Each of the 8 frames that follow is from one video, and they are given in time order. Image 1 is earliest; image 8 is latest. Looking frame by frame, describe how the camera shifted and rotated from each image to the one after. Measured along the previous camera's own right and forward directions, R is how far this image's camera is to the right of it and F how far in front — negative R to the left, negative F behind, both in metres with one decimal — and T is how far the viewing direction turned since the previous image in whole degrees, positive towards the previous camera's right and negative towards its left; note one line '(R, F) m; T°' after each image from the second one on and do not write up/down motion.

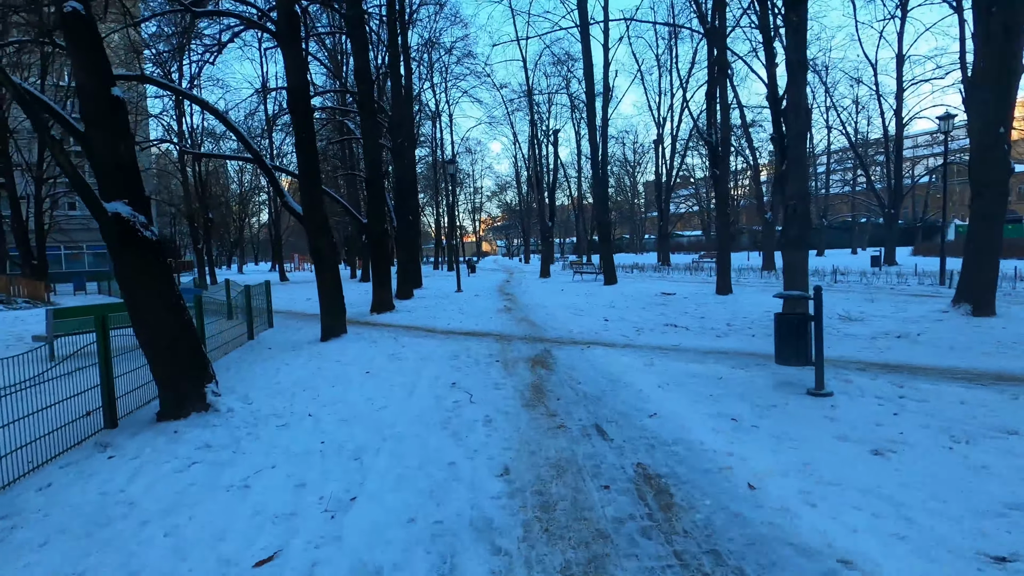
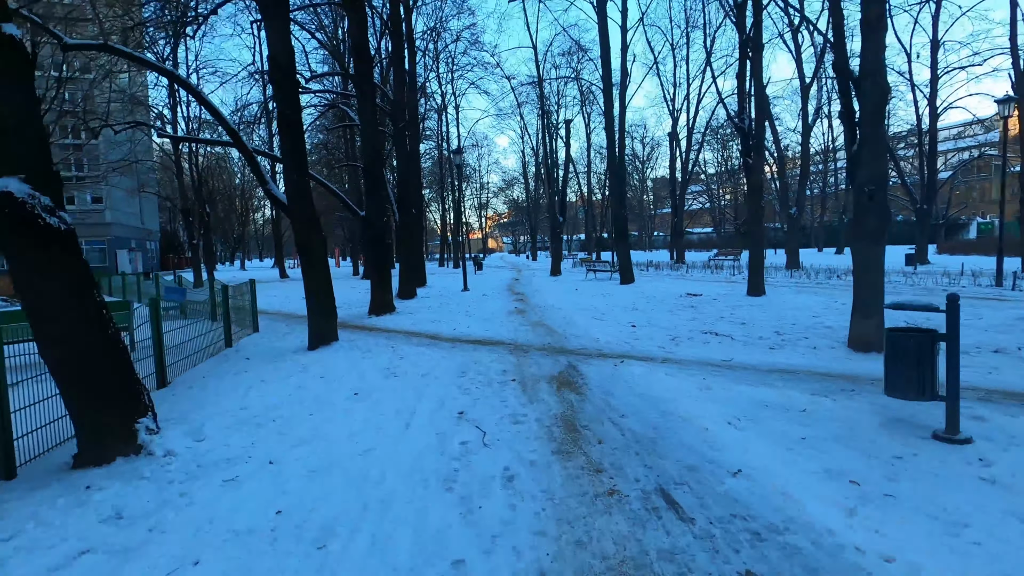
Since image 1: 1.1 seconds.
(-0.2, +1.5) m; -1°
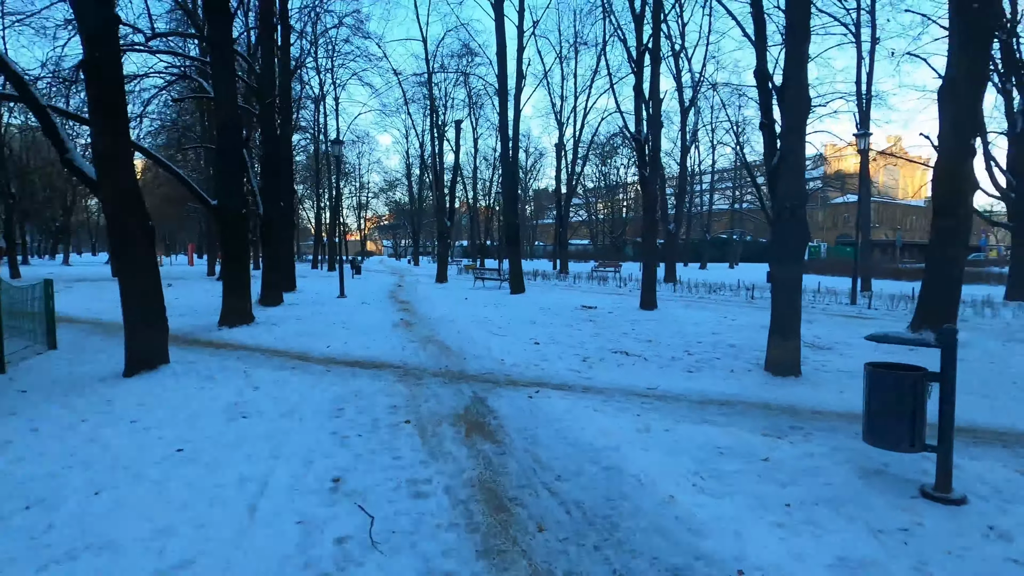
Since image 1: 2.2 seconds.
(-0.2, +1.5) m; +13°
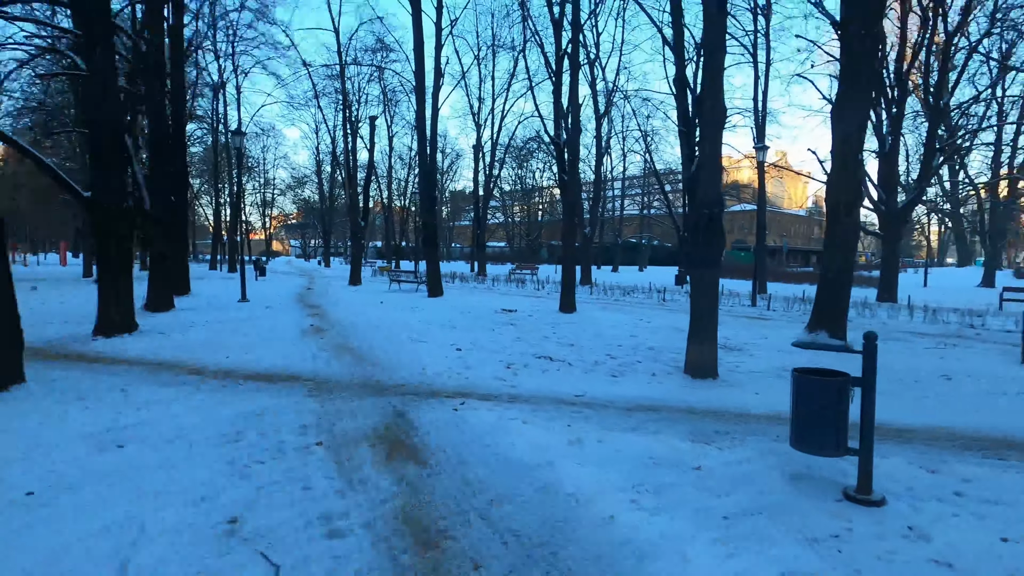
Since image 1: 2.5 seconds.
(-0.1, +0.3) m; +9°
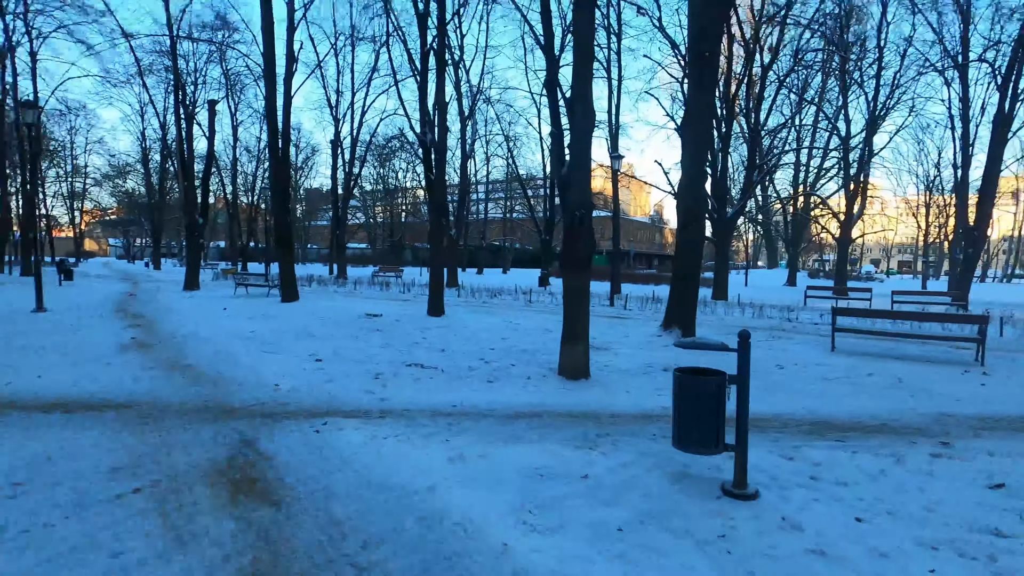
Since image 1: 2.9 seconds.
(-0.1, +0.4) m; +14°
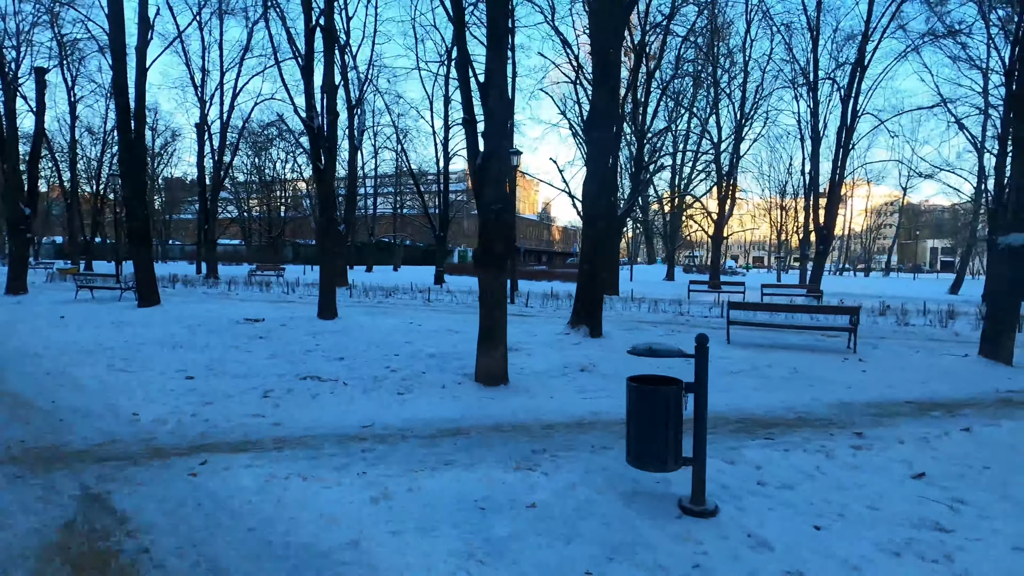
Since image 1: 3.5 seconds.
(-0.3, +0.6) m; +12°
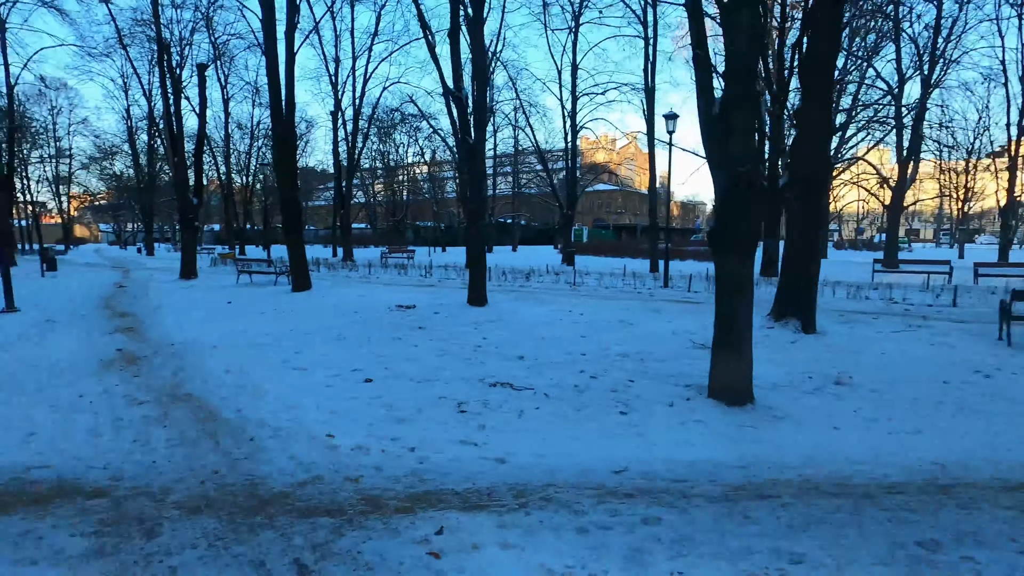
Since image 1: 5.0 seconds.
(-1.5, +1.4) m; -11°
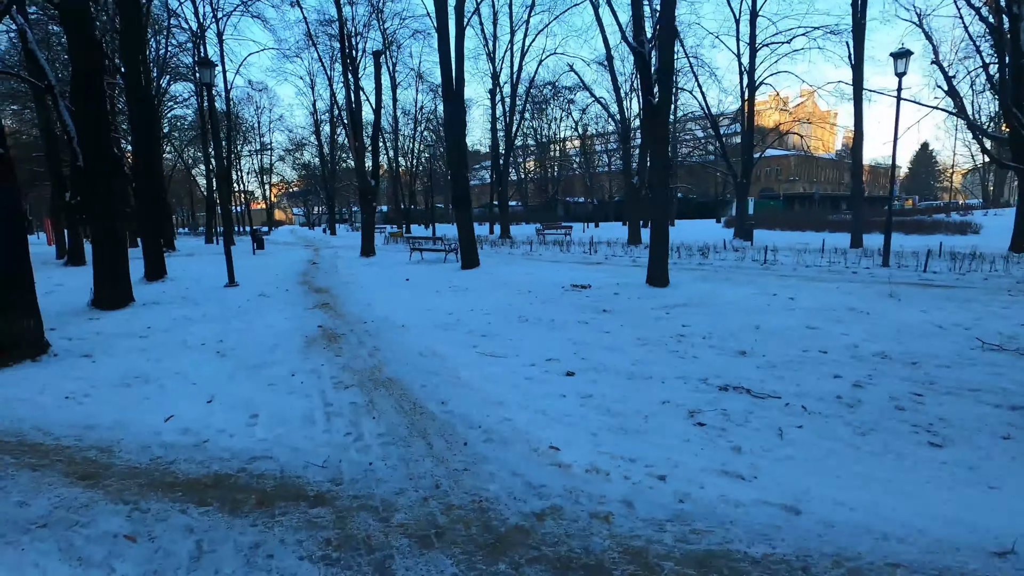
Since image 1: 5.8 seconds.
(-0.9, +0.9) m; -15°
